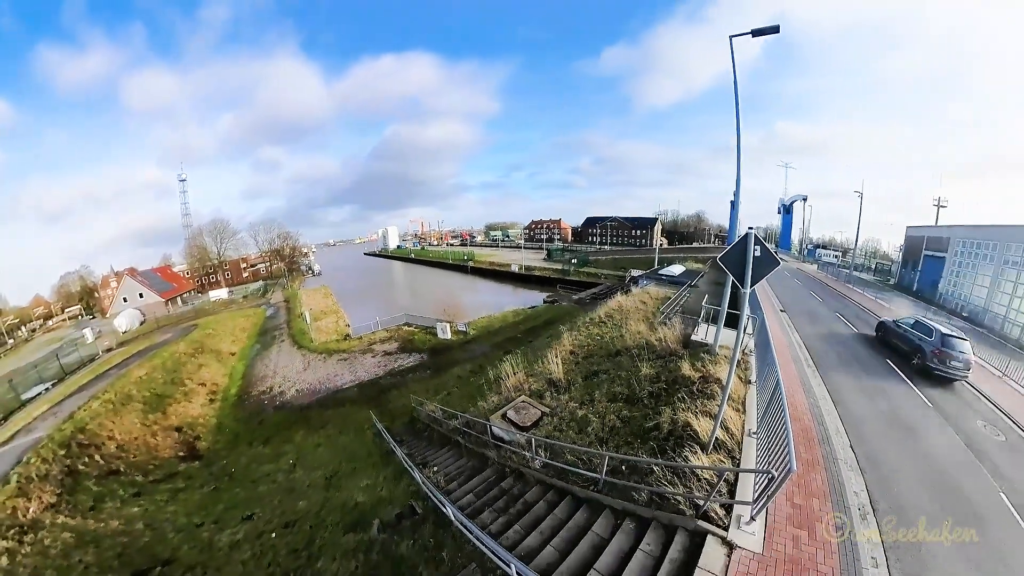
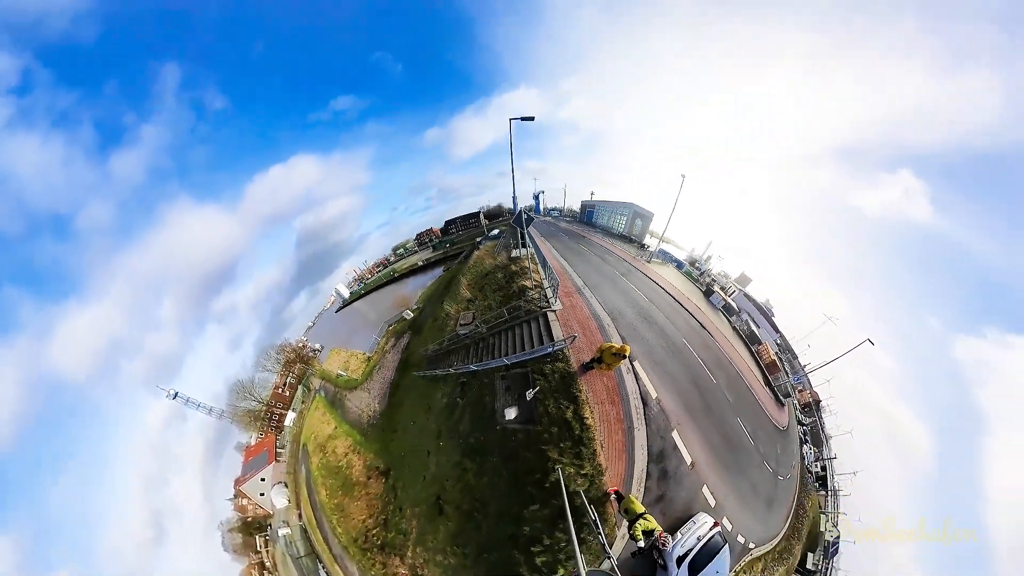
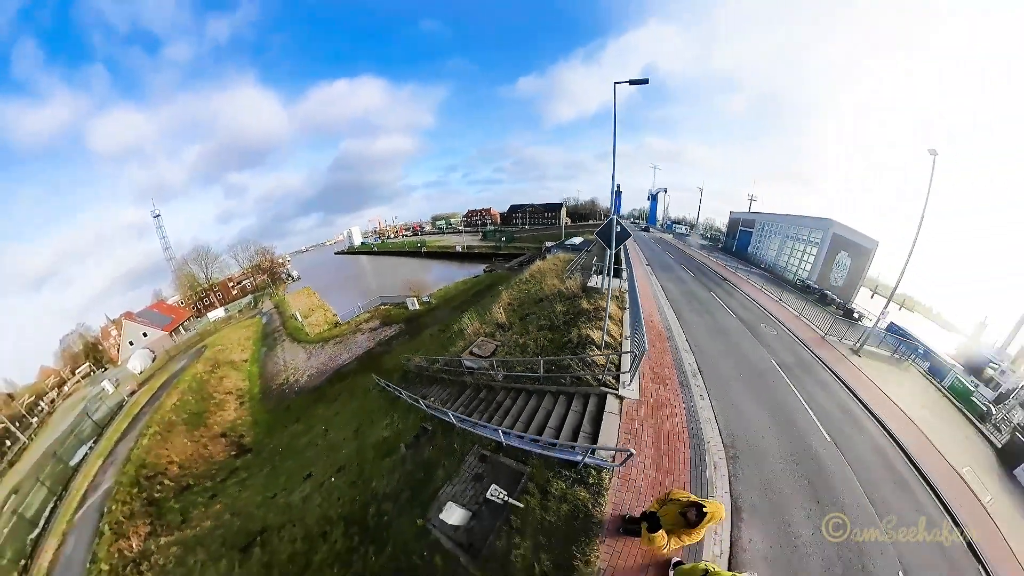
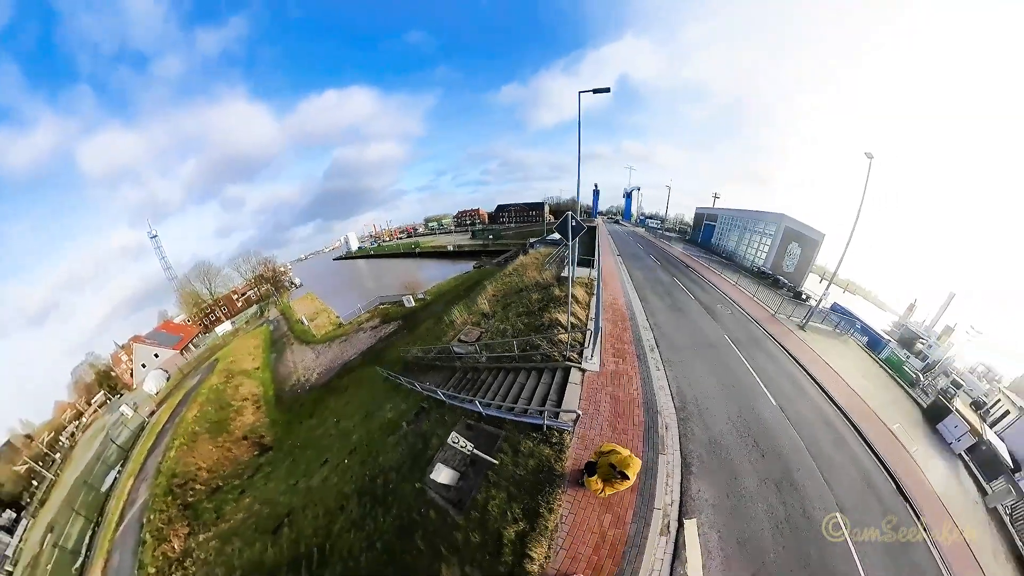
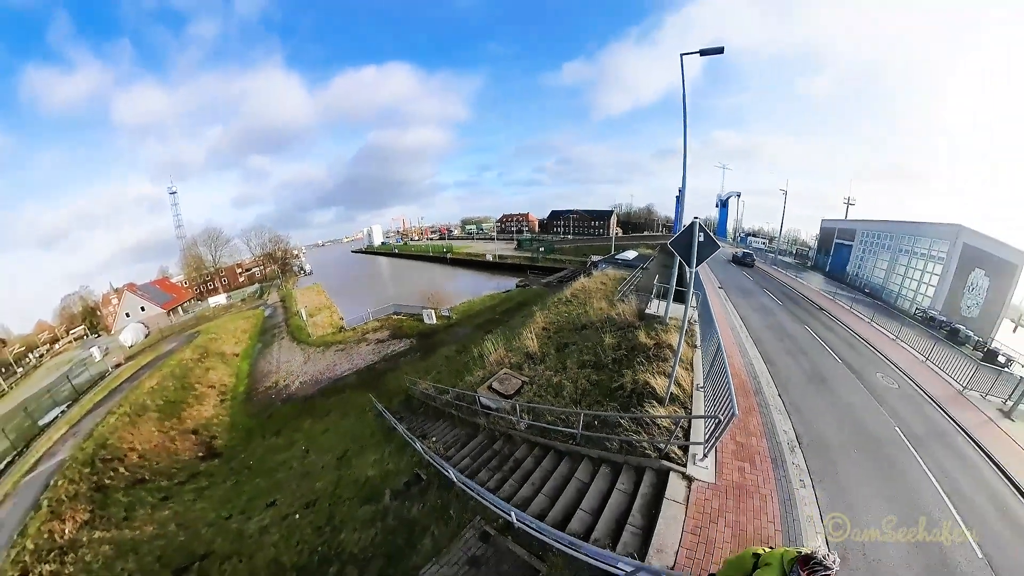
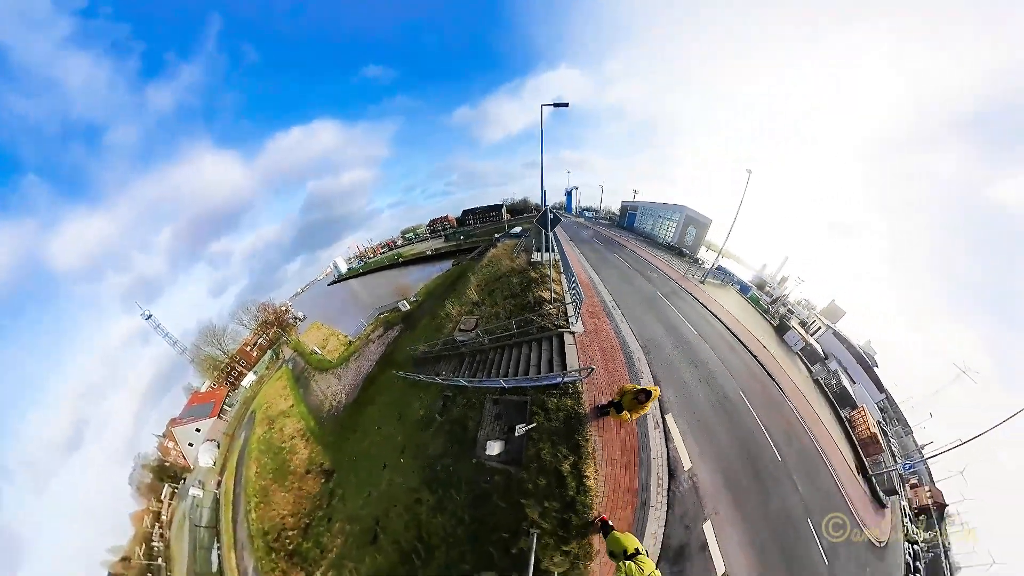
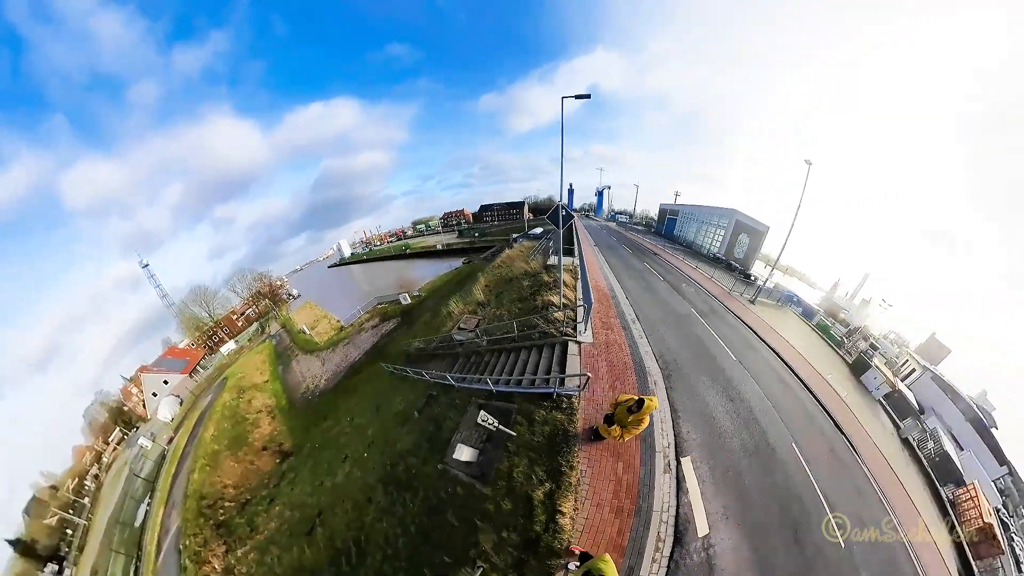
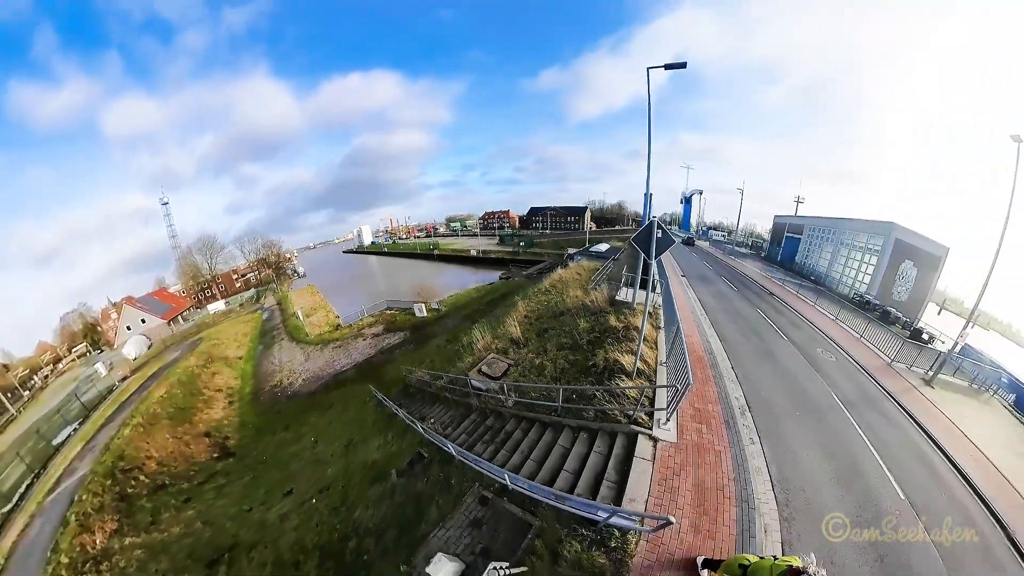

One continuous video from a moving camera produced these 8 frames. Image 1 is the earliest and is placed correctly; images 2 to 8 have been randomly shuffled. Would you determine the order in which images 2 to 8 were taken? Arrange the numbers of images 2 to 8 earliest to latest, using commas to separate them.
5, 8, 3, 4, 7, 6, 2
